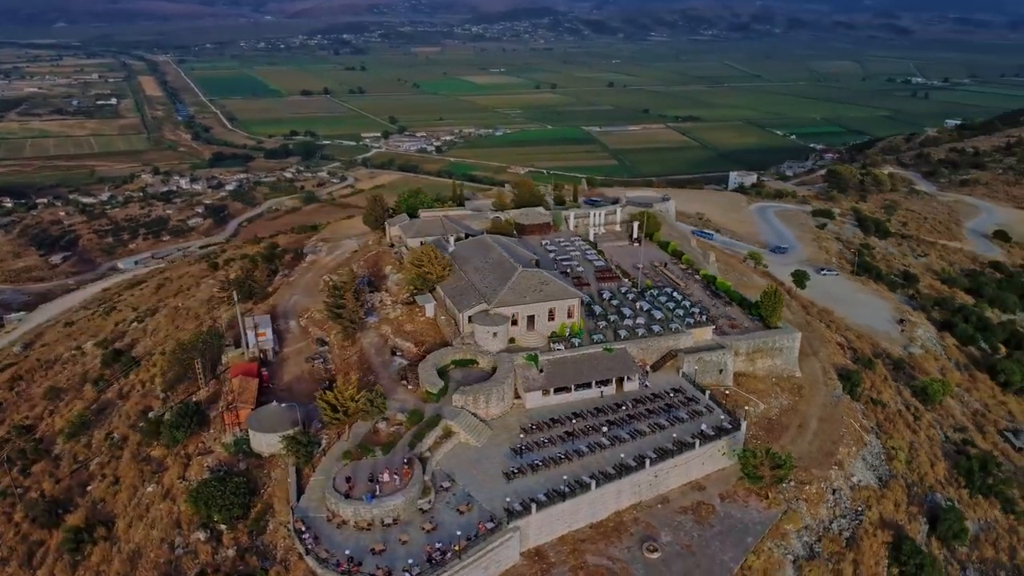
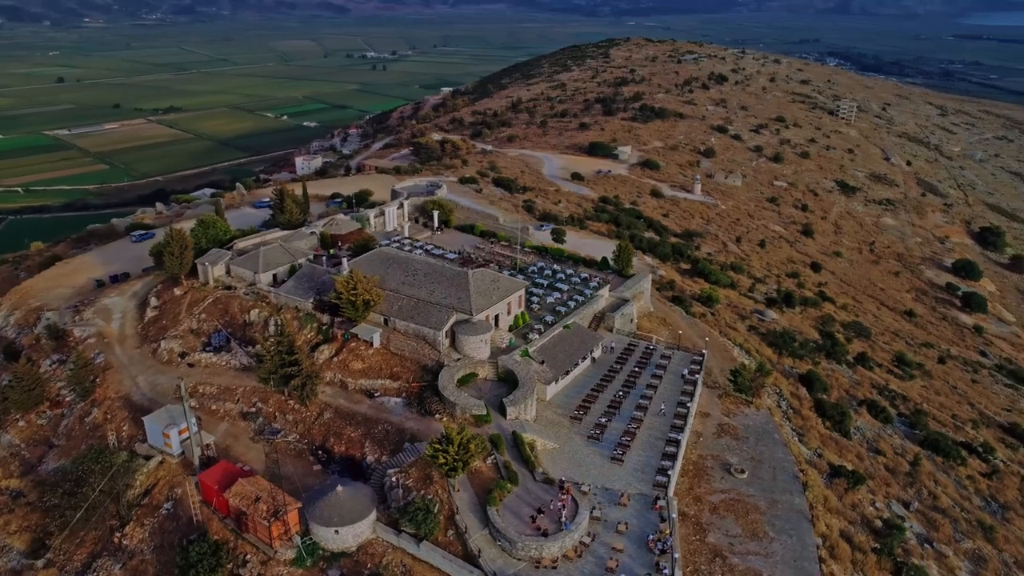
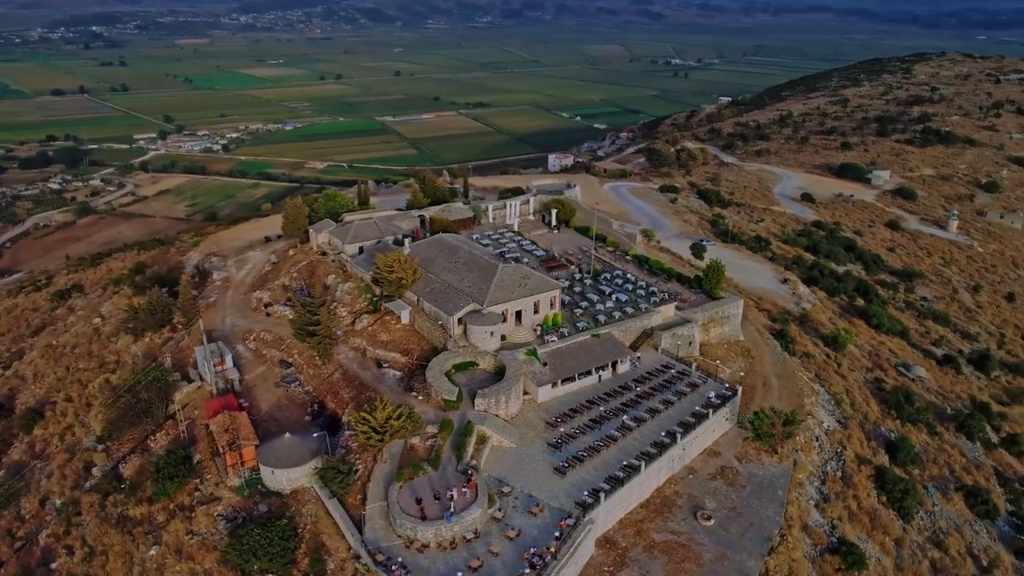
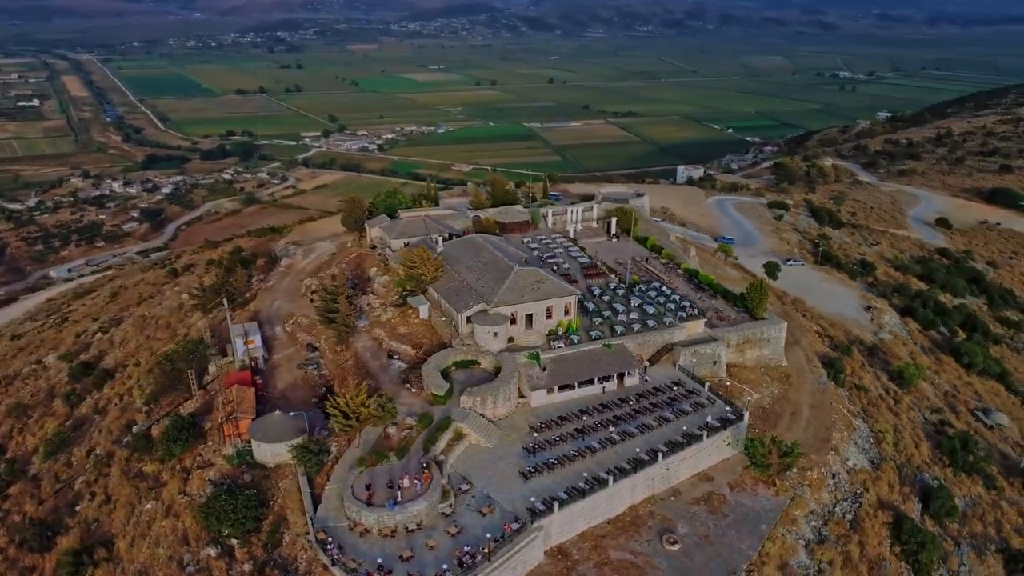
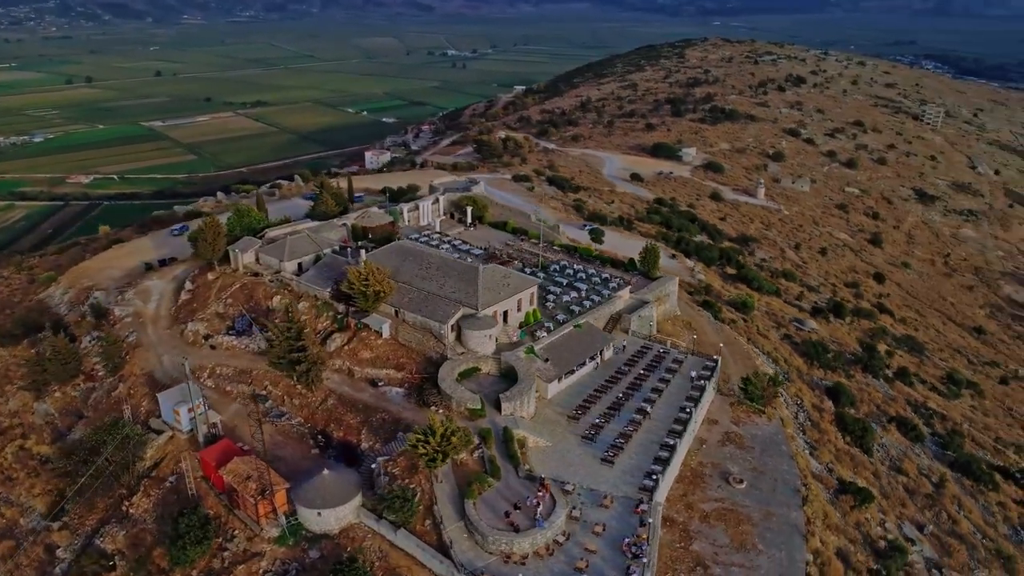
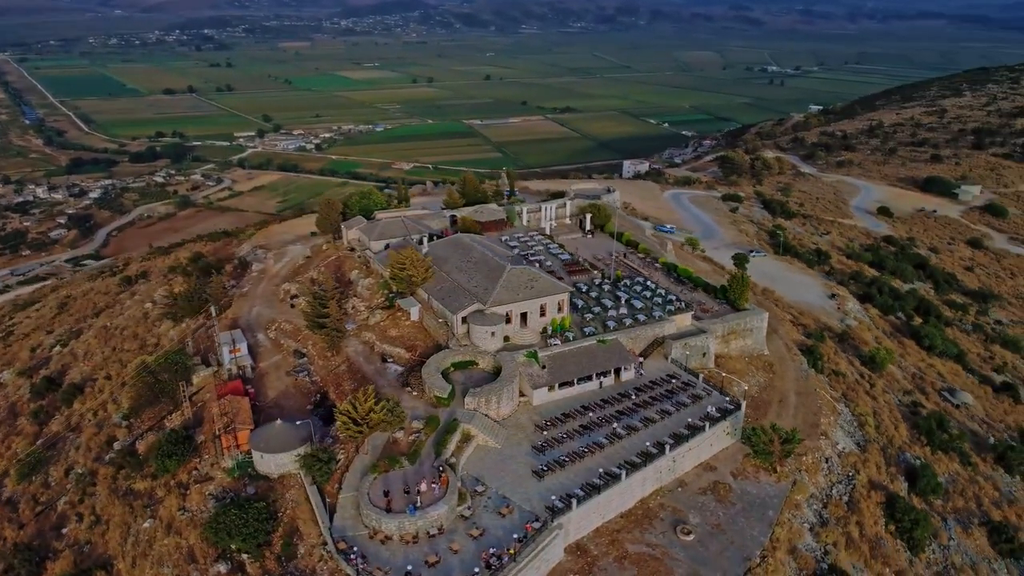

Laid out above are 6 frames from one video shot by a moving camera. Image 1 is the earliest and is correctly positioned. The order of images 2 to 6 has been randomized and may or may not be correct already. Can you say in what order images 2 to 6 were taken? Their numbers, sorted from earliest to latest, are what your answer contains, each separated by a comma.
4, 6, 3, 5, 2
